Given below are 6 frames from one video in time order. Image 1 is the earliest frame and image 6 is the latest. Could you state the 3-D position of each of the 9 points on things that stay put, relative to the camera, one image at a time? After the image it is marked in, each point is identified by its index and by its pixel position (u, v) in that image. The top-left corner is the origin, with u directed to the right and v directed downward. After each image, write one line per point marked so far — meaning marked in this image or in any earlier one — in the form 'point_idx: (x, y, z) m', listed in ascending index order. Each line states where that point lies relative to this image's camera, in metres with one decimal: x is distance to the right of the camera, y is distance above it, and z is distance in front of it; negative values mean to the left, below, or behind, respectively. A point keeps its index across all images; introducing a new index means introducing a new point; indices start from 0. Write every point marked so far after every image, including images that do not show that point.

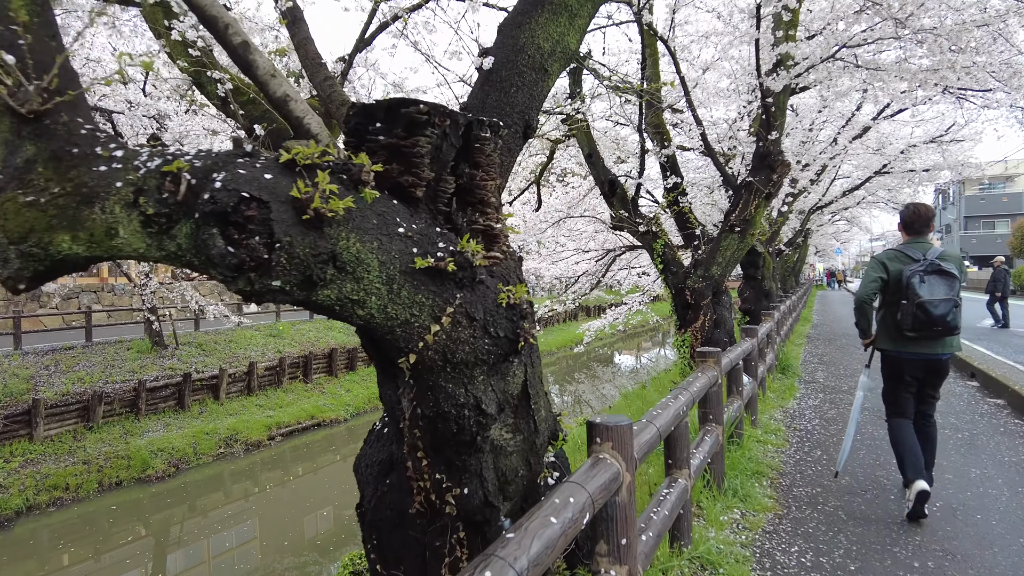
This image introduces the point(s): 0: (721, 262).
0: (+1.5, +0.2, +4.7) m
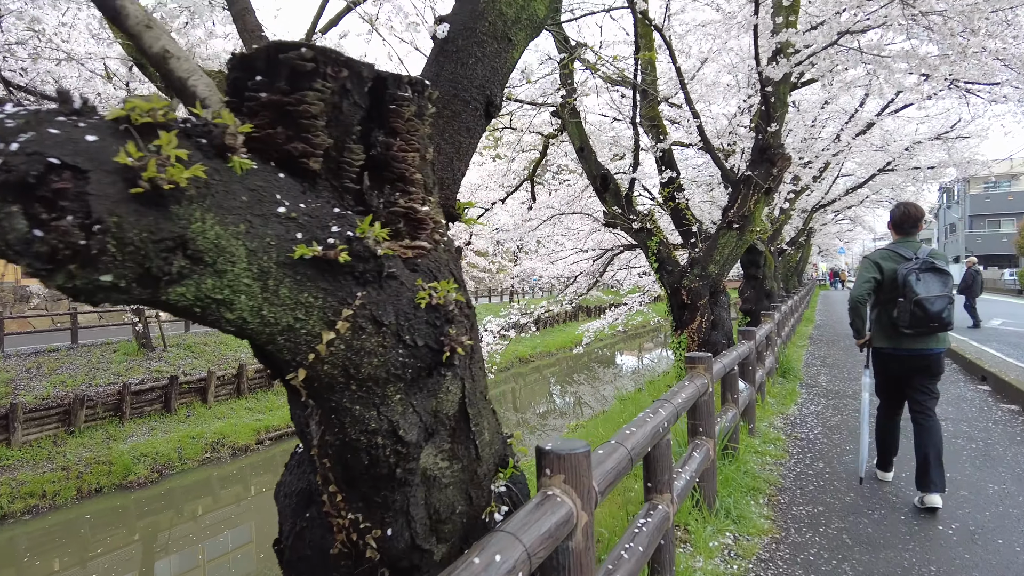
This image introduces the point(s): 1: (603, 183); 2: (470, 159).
0: (+1.4, +0.2, +4.5) m
1: (+0.6, +0.7, +4.6) m
2: (-0.1, +0.3, +1.6) m
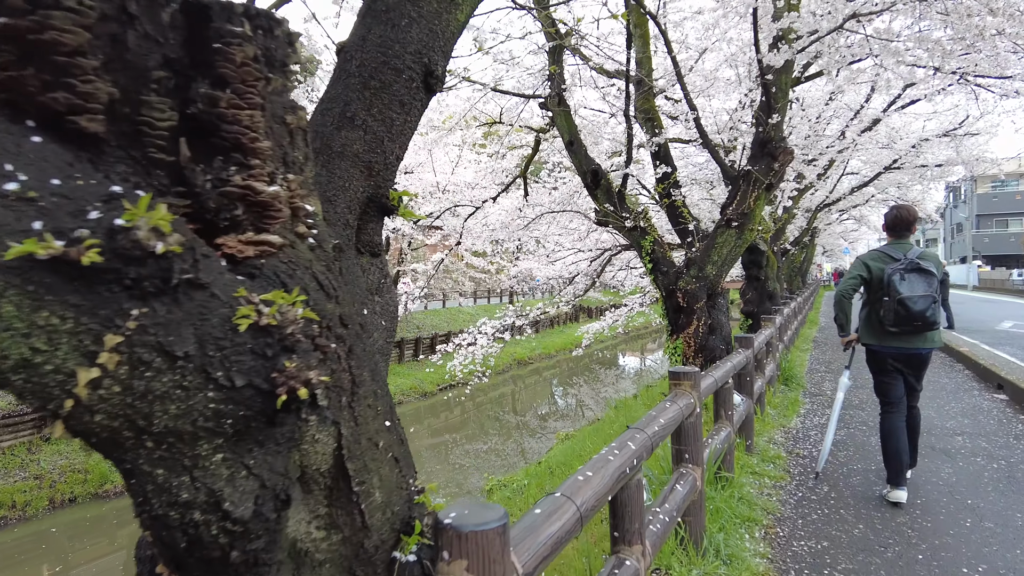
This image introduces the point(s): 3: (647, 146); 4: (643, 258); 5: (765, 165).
0: (+1.3, +0.2, +4.2) m
1: (+0.5, +0.7, +4.4) m
2: (-0.2, +0.3, +1.4) m
3: (+1.0, +1.1, +4.9) m
4: (+0.9, +0.2, +4.5) m
5: (+1.6, +0.8, +4.2) m
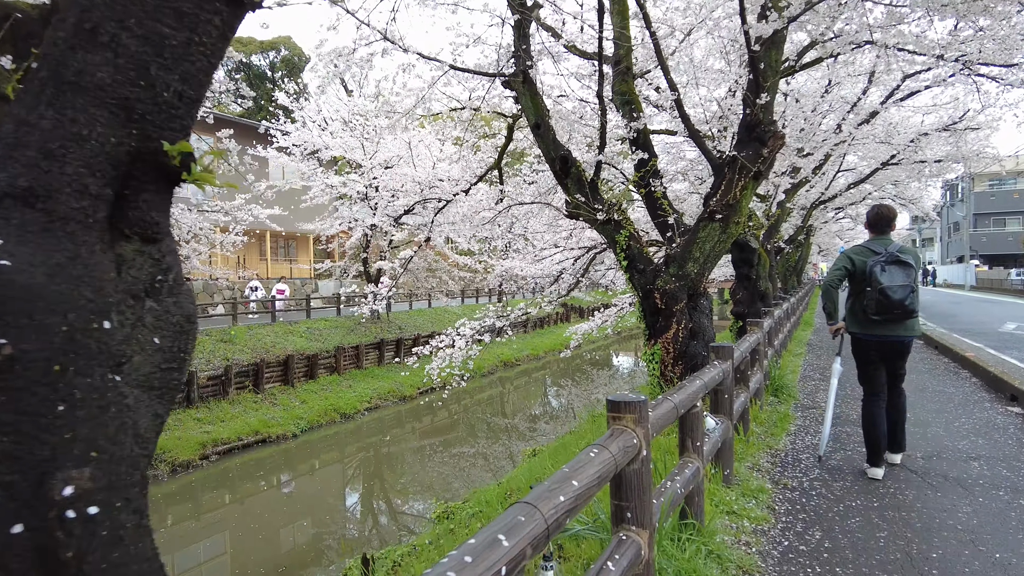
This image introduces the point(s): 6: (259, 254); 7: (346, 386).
0: (+1.1, +0.2, +3.8) m
1: (+0.3, +0.7, +3.9) m
2: (-0.4, +0.3, +0.9) m
3: (+0.8, +1.1, +4.5) m
4: (+0.6, +0.2, +4.0) m
5: (+1.4, +0.8, +3.8) m
6: (-6.4, +0.8, +16.9) m
7: (-2.6, -1.5, +10.3) m
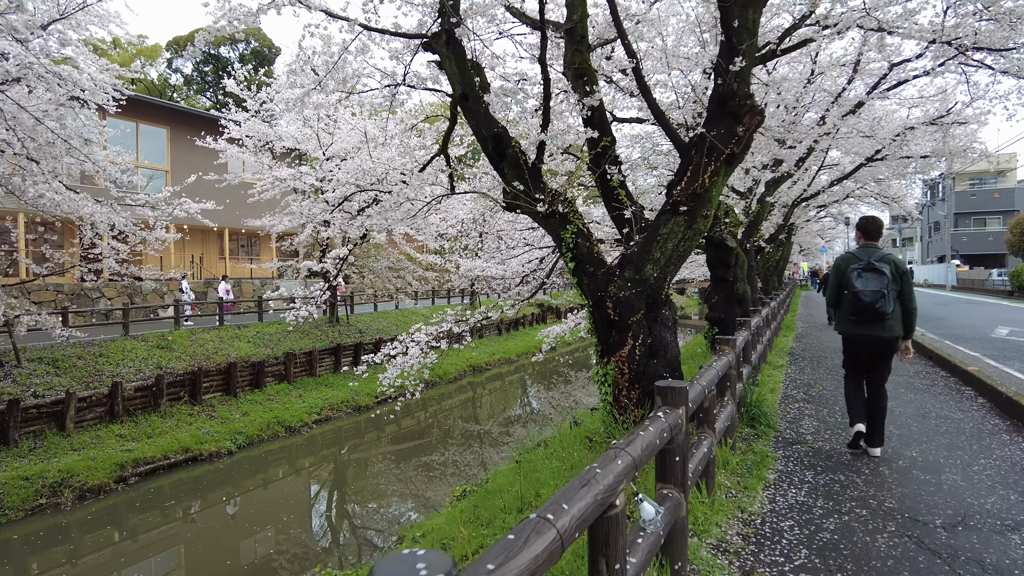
0: (+0.7, +0.1, +3.1) m
1: (-0.1, +0.7, +3.2) m
2: (-0.7, +0.3, +0.2) m
3: (+0.4, +1.0, +3.8) m
4: (+0.3, +0.2, +3.4) m
5: (+1.0, +0.7, +3.1) m
6: (-7.1, +0.8, +16.0) m
7: (-3.1, -1.6, +9.6) m
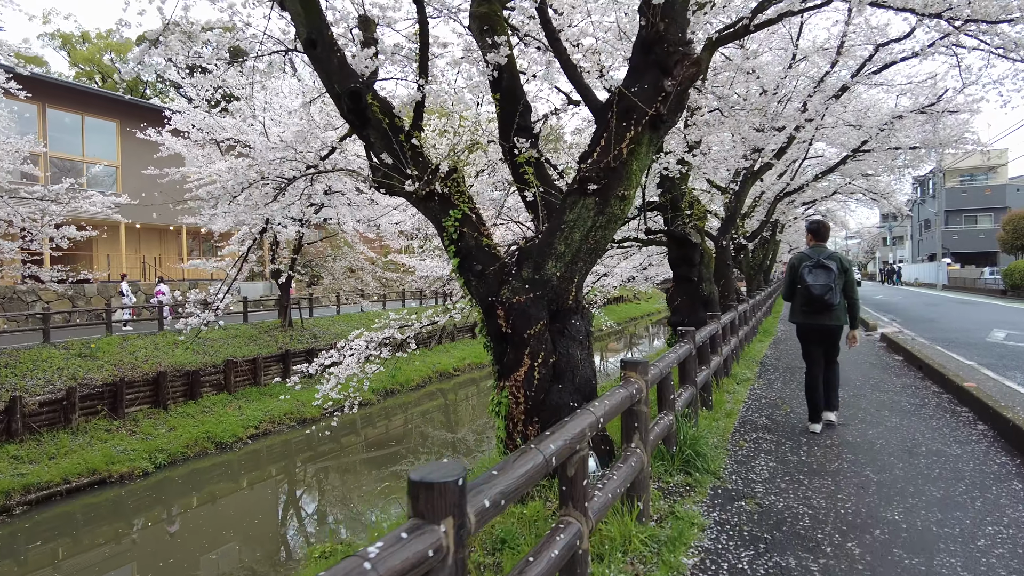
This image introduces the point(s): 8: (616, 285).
0: (+0.2, +0.1, +2.4) m
1: (-0.6, +0.7, +2.5) m
2: (-1.2, +0.2, -0.5) m
3: (-0.1, +1.0, +3.1) m
4: (-0.2, +0.2, +2.6) m
5: (+0.5, +0.7, +2.4) m
6: (-7.7, +0.8, +15.2) m
7: (-3.7, -1.6, +8.8) m
8: (+1.5, 0.0, +9.8) m
